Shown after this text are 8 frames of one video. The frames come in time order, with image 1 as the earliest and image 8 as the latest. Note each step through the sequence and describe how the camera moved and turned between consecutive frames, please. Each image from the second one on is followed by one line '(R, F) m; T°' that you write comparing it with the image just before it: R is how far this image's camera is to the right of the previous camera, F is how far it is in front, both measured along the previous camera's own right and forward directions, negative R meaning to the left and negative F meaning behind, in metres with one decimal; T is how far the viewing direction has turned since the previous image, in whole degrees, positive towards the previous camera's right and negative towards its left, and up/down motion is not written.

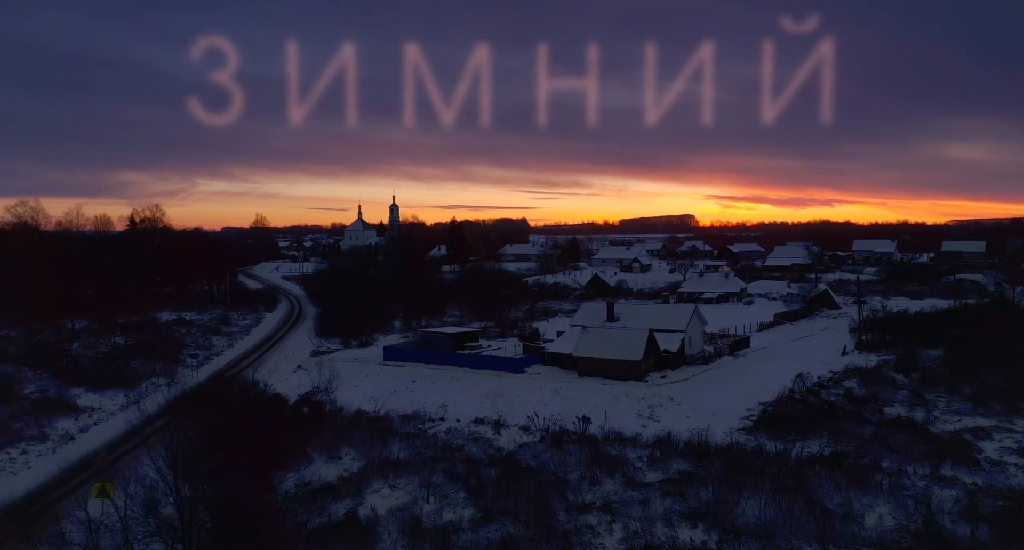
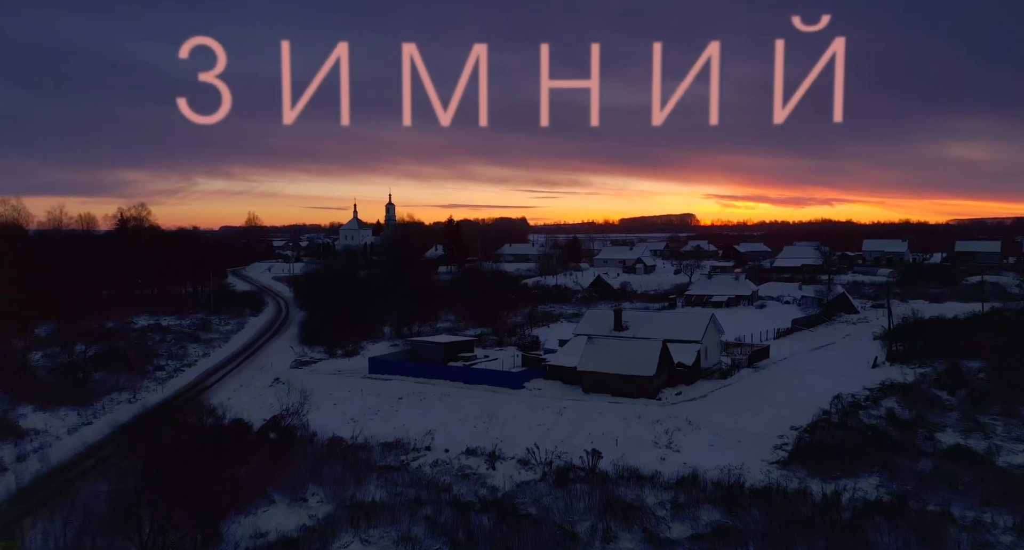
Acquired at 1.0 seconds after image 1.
(0.0, +2.0) m; 0°
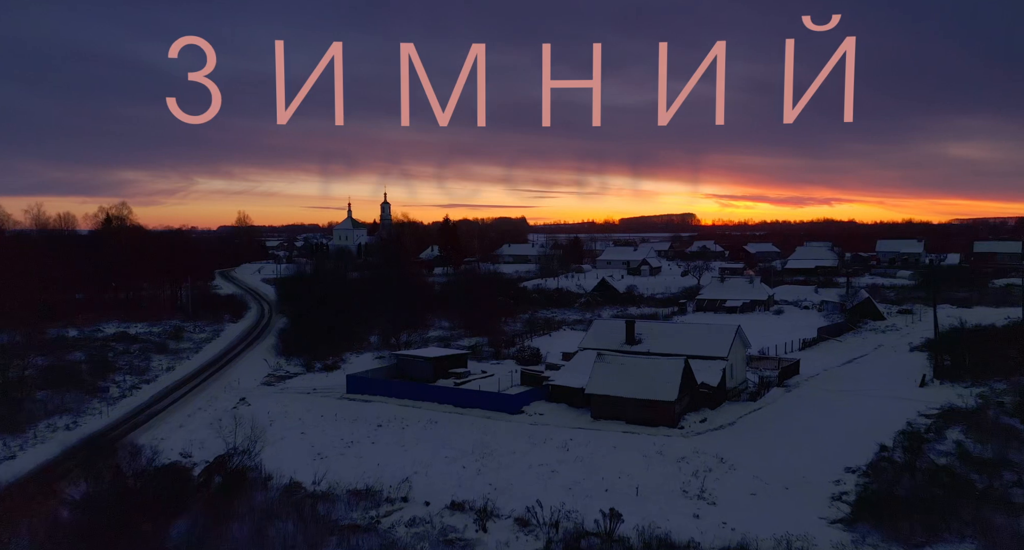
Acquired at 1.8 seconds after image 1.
(0.0, +2.5) m; 0°
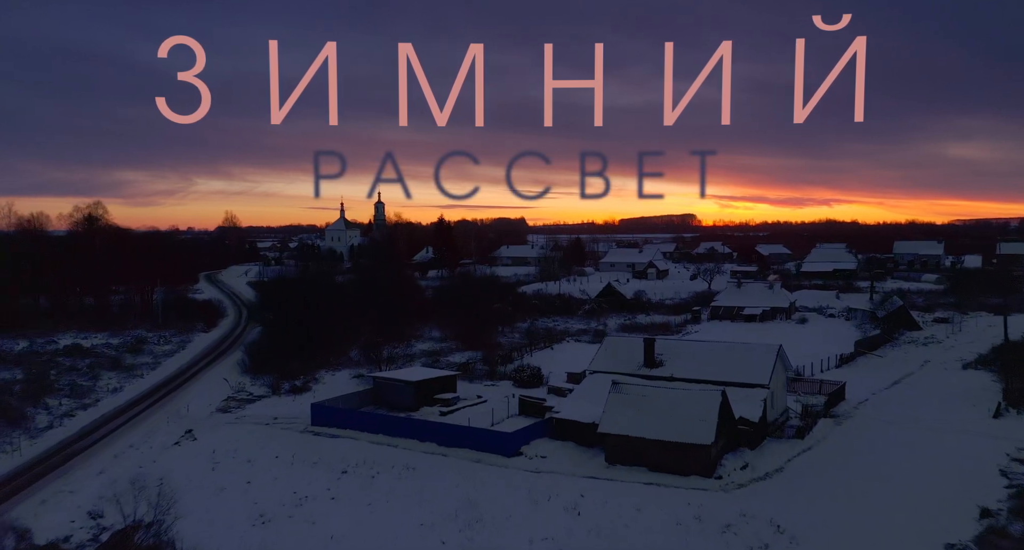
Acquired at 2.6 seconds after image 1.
(+0.1, +2.9) m; 0°
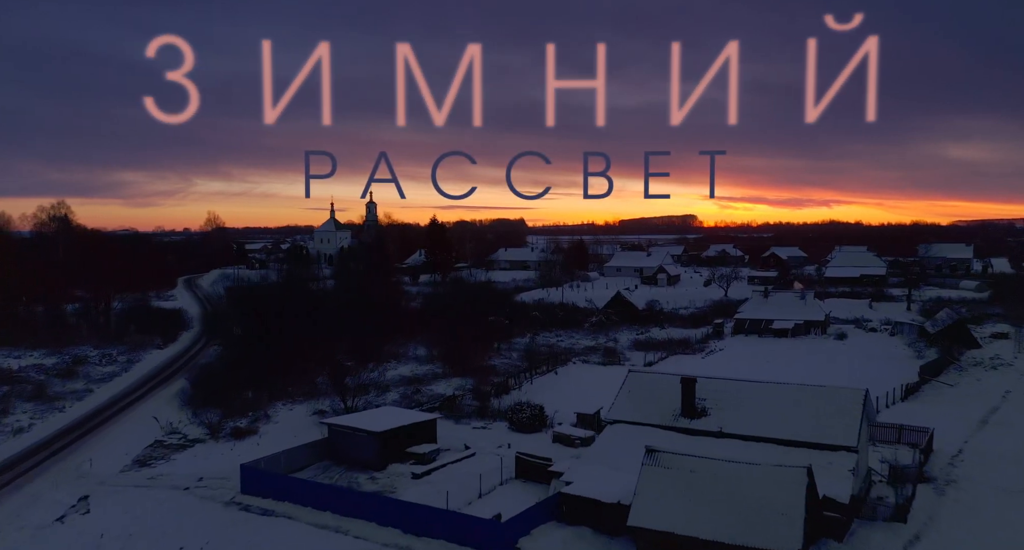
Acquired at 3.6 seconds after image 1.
(+0.1, +3.7) m; 0°
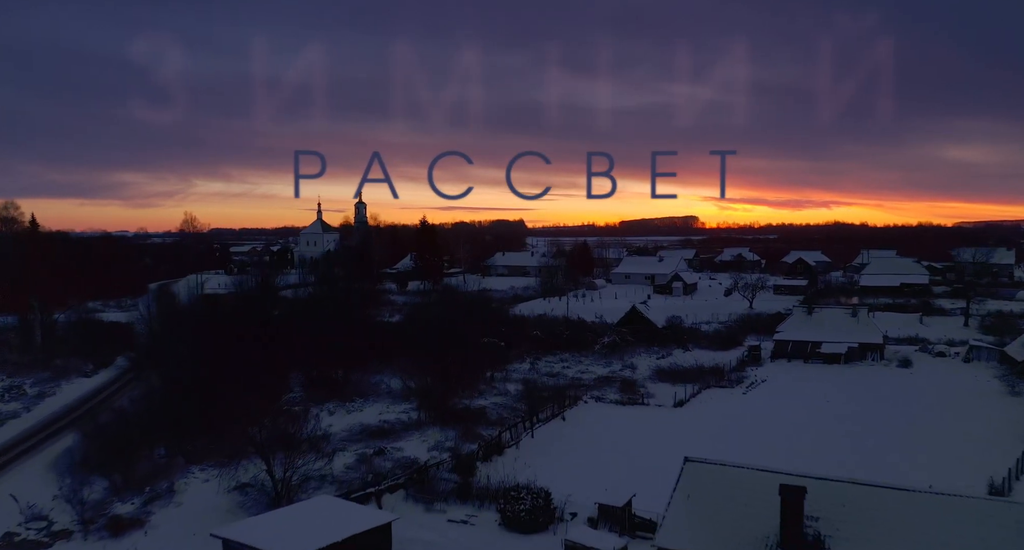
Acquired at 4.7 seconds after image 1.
(+0.1, +4.4) m; 0°
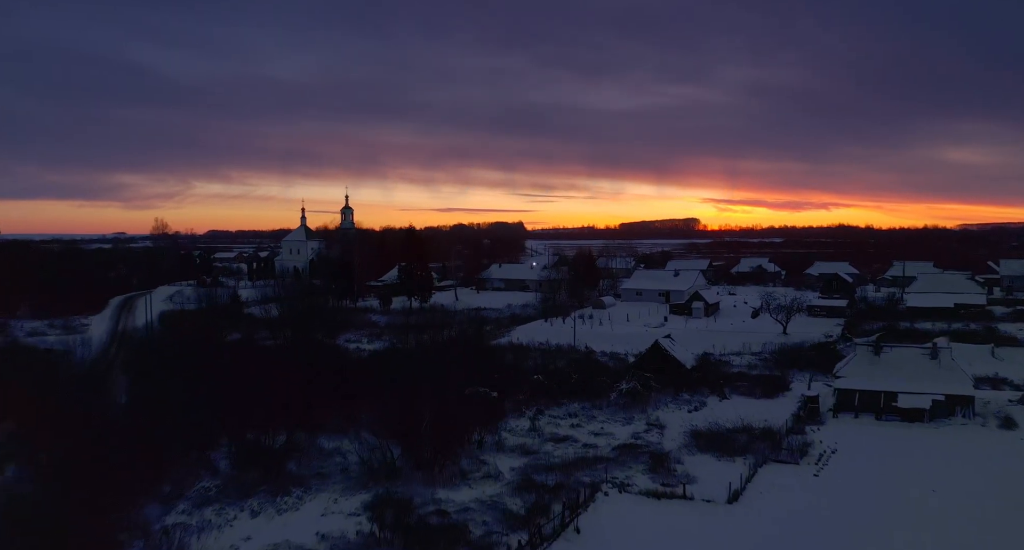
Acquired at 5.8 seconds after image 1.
(+0.1, +4.7) m; 0°
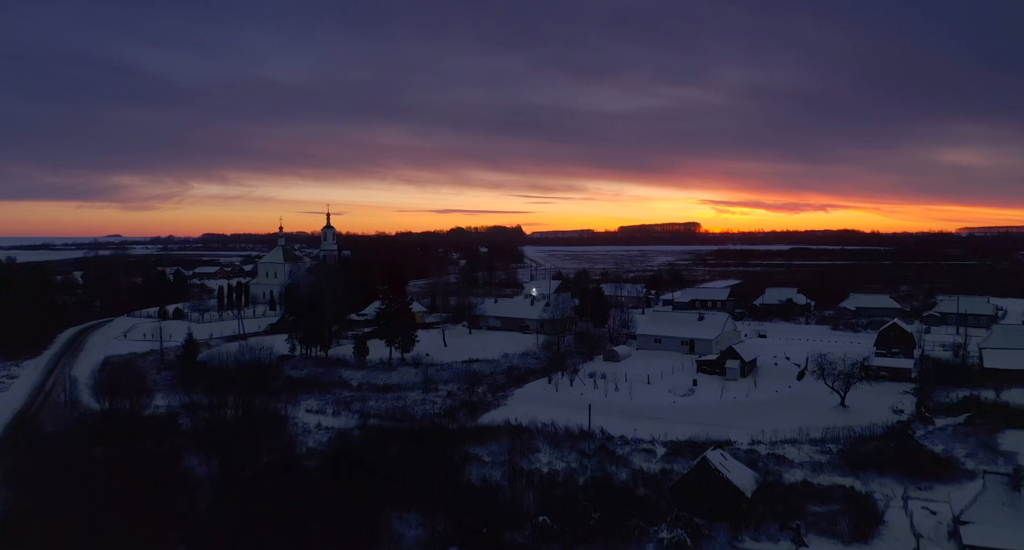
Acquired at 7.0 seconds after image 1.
(0.0, +5.5) m; 0°
